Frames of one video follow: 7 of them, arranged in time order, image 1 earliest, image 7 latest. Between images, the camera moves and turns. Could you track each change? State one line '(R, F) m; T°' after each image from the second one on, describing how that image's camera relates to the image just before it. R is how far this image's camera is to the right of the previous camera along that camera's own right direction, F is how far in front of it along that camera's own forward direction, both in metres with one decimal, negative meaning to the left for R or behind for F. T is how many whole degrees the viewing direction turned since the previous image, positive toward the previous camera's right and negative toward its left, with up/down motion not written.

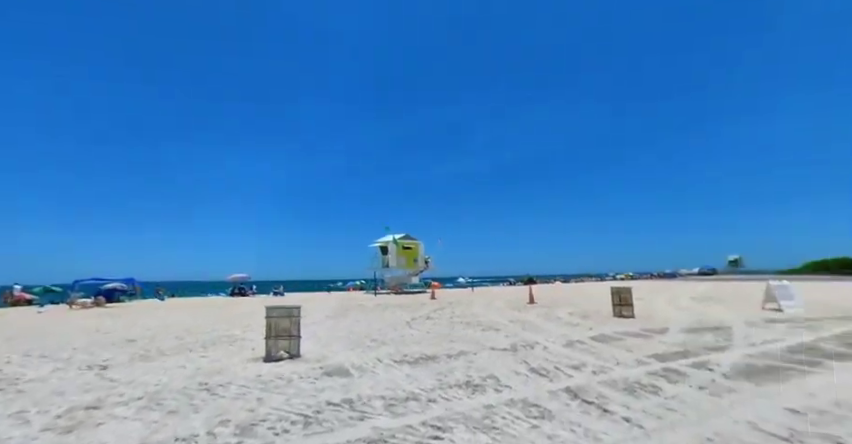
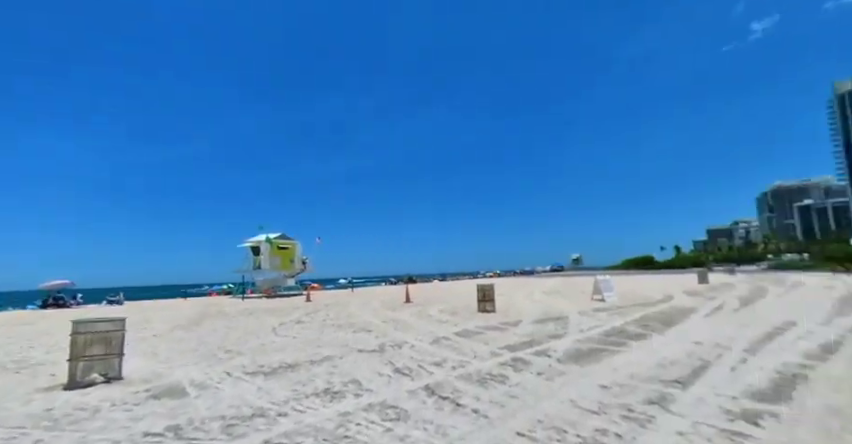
(+0.2, 0.0) m; +14°
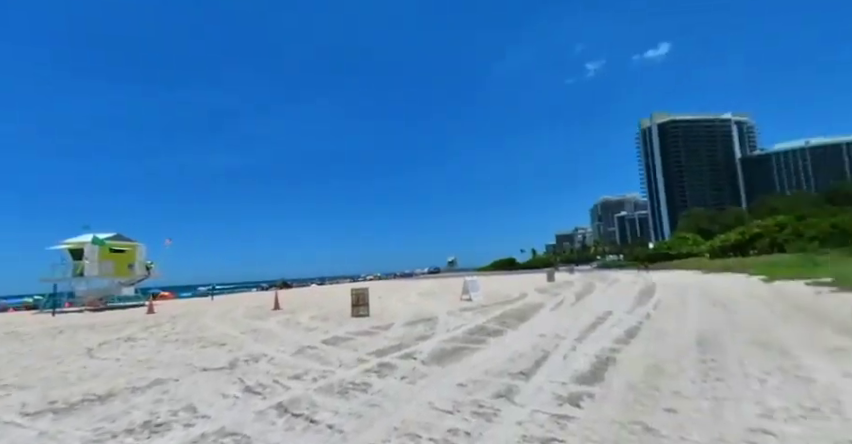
(+0.3, +0.3) m; +14°
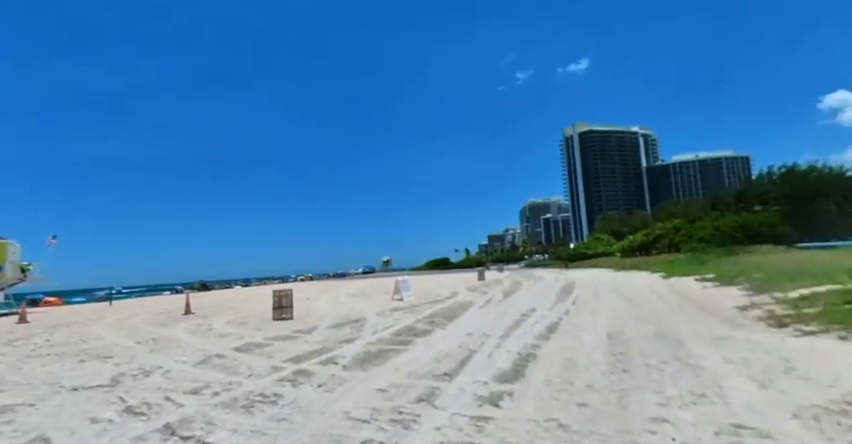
(+0.2, +0.4) m; +8°
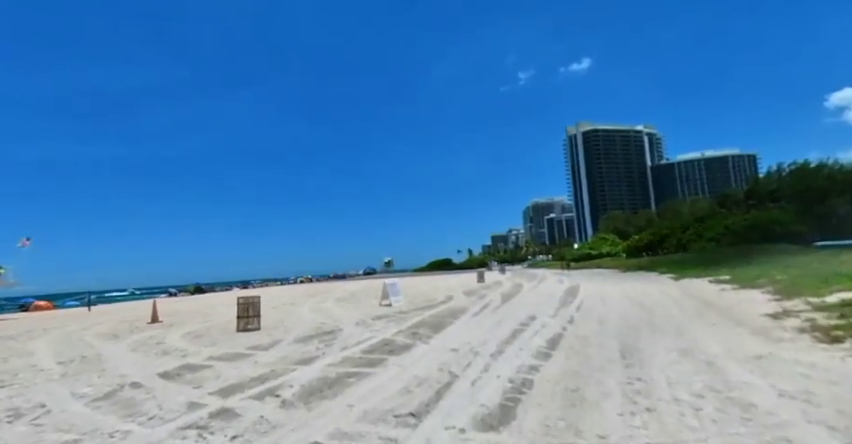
(+0.5, +1.8) m; 0°
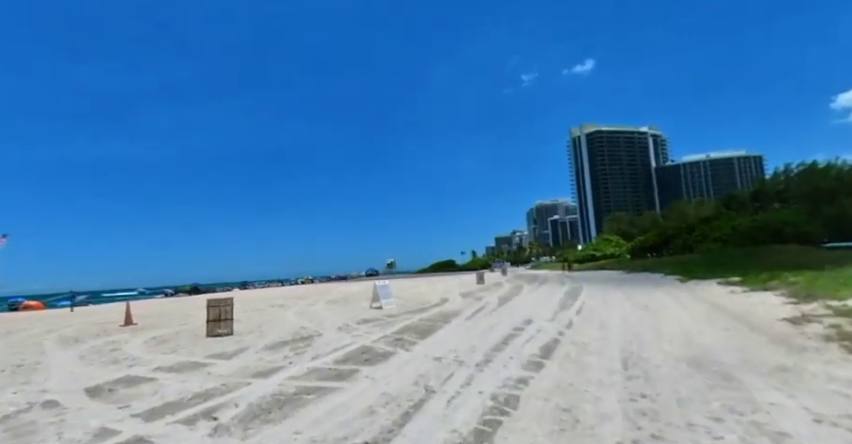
(+0.4, +1.0) m; 0°
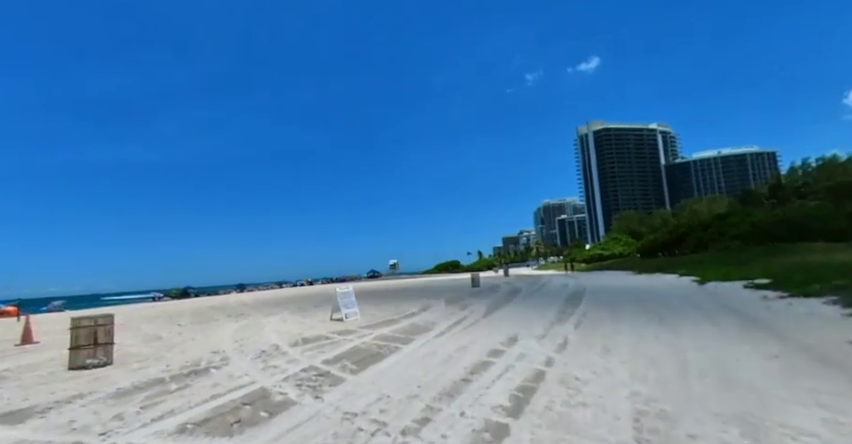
(+1.2, +3.0) m; -1°
